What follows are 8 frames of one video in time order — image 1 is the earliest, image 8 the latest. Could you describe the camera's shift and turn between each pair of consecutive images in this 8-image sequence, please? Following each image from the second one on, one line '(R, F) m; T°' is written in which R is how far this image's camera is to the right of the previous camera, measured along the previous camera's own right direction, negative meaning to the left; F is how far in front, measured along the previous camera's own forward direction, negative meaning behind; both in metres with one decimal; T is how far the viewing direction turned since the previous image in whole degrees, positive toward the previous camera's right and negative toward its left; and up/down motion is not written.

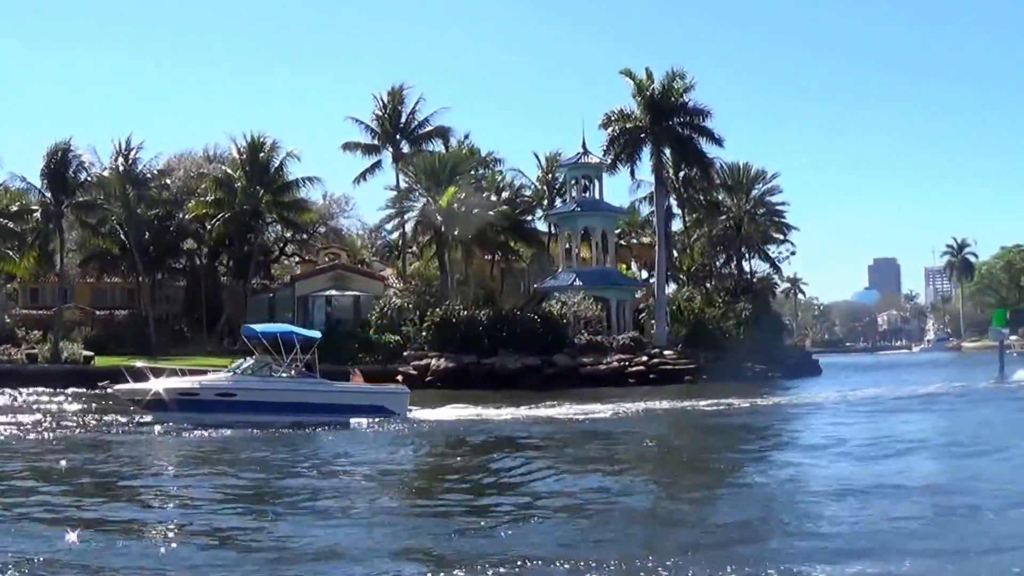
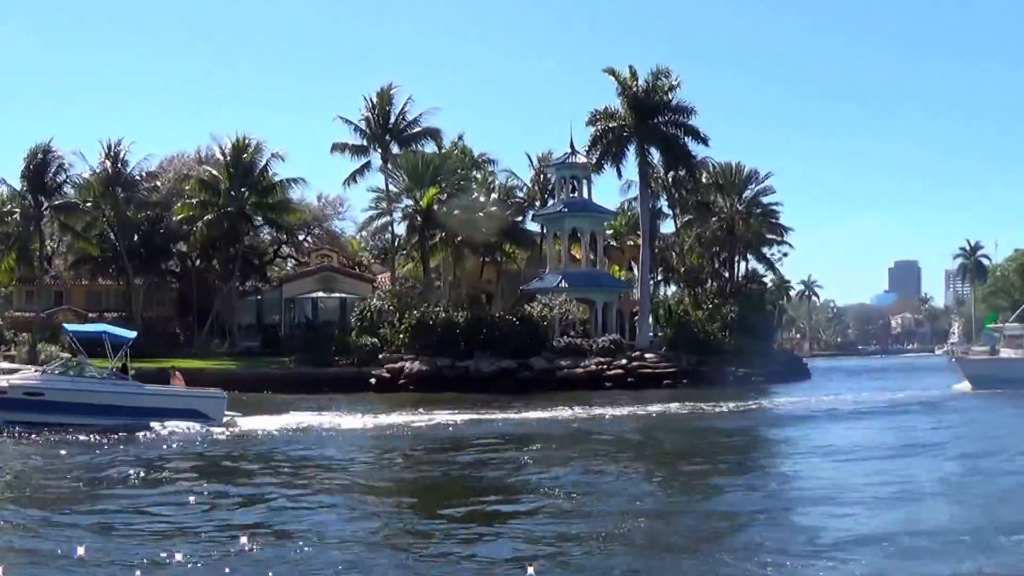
(+2.0, +0.6) m; -2°
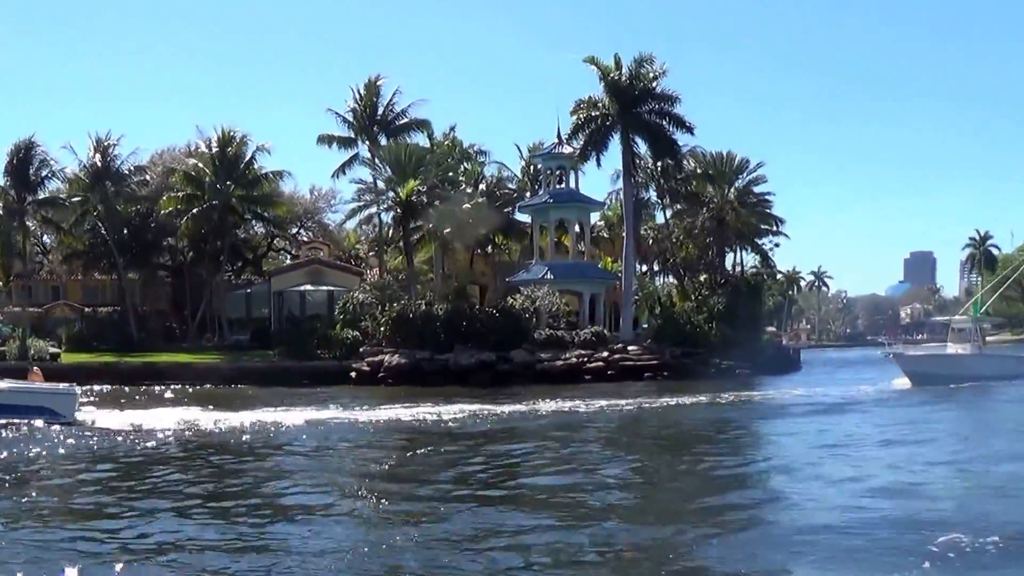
(+1.6, +0.3) m; -1°
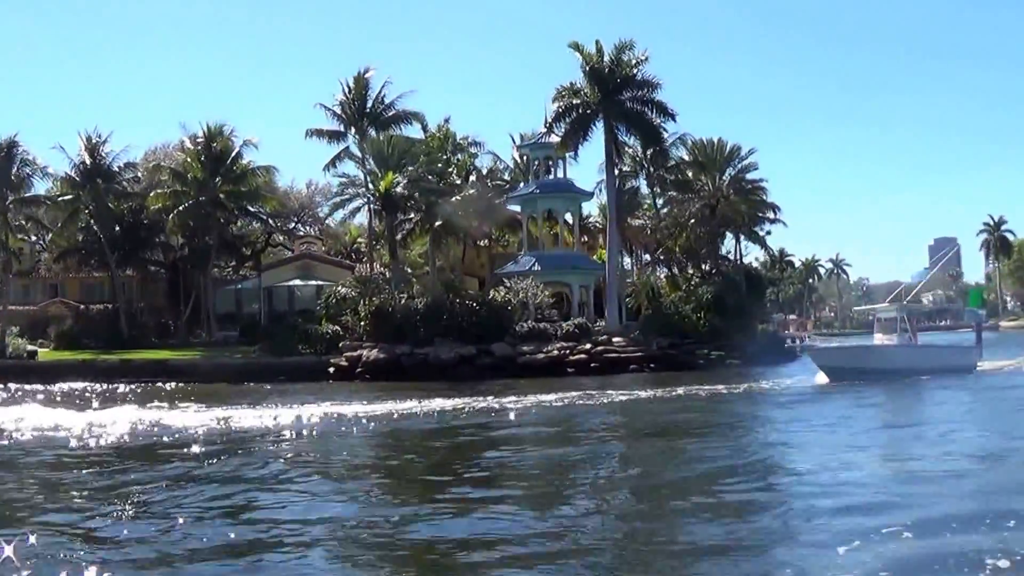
(+2.0, +0.7) m; -2°
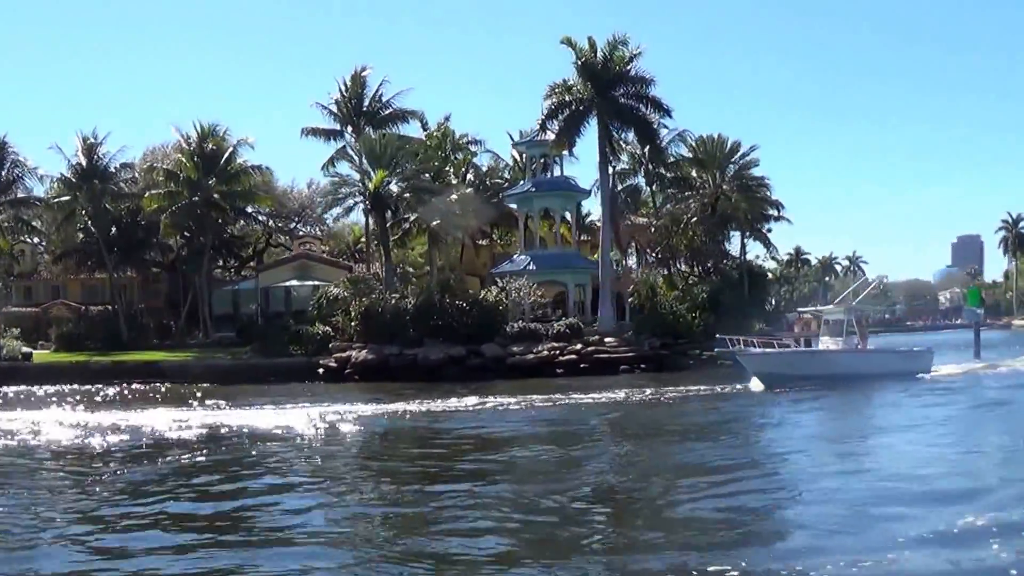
(+1.3, +0.5) m; -1°
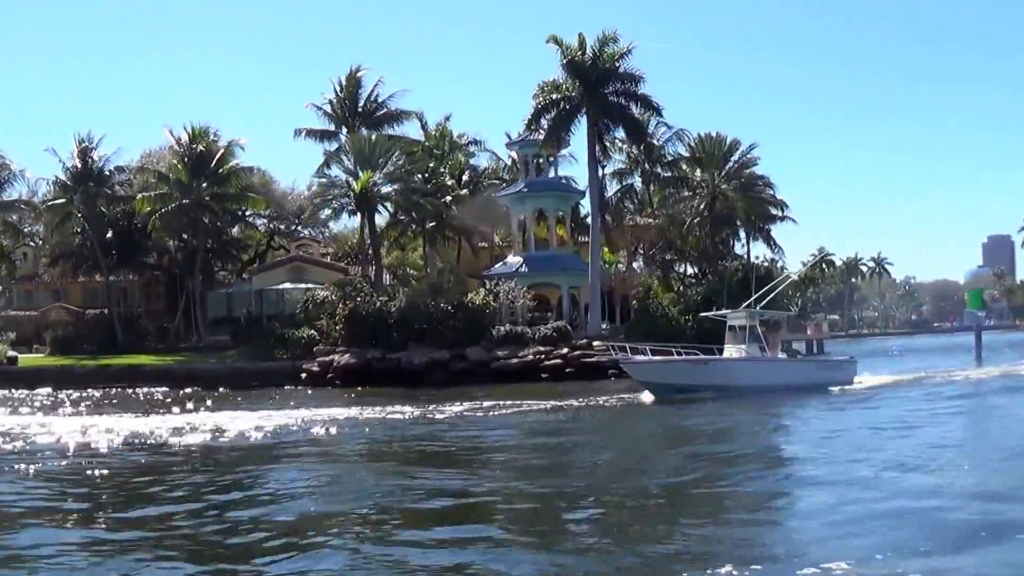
(+1.8, +0.9) m; -2°
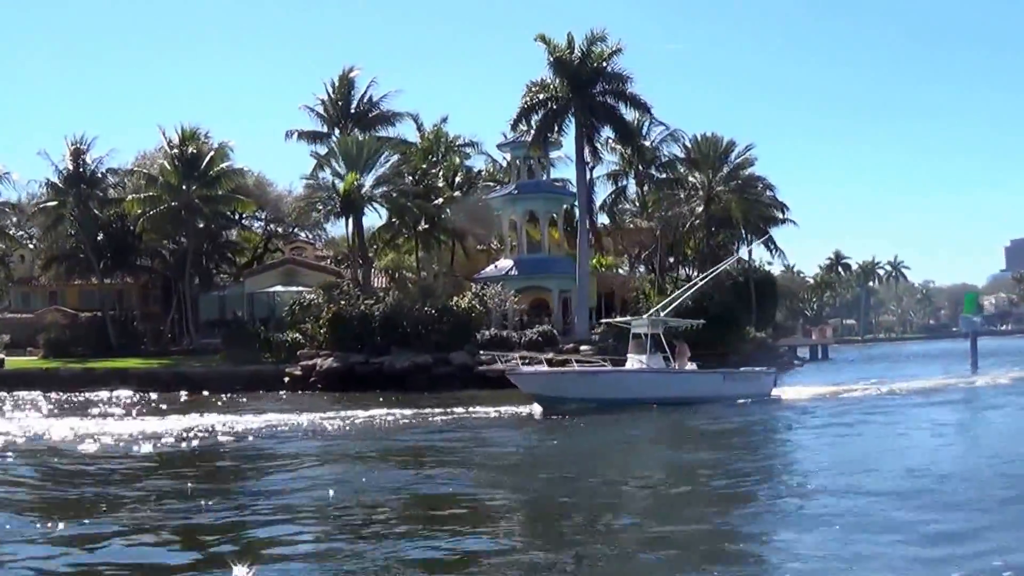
(+1.4, +0.7) m; -1°
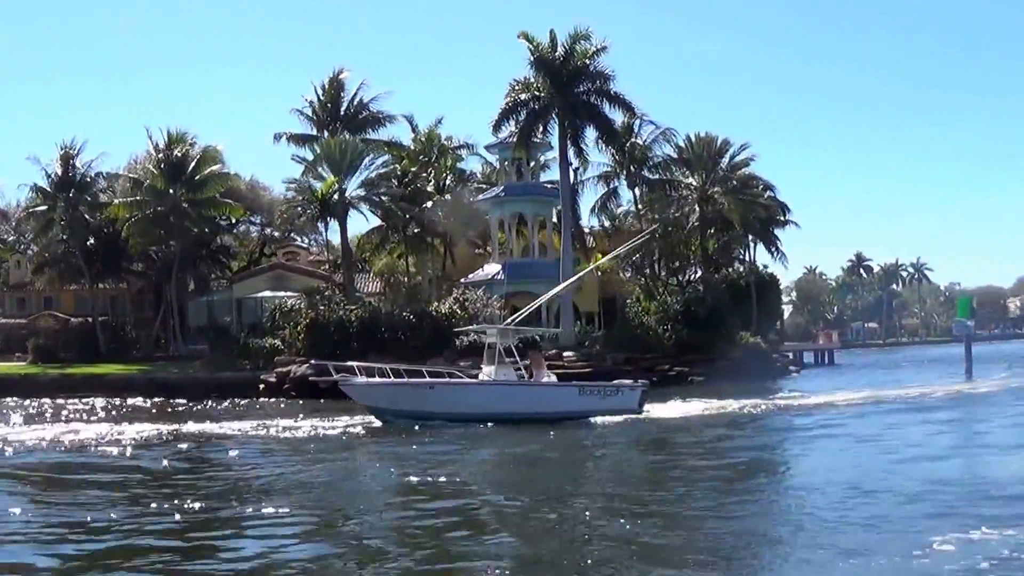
(+1.8, +1.0) m; -2°
